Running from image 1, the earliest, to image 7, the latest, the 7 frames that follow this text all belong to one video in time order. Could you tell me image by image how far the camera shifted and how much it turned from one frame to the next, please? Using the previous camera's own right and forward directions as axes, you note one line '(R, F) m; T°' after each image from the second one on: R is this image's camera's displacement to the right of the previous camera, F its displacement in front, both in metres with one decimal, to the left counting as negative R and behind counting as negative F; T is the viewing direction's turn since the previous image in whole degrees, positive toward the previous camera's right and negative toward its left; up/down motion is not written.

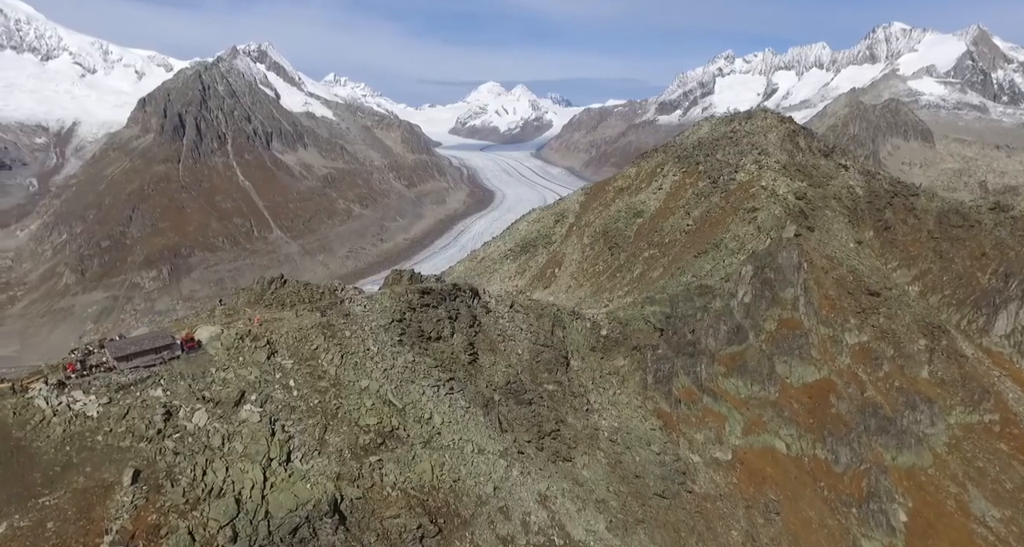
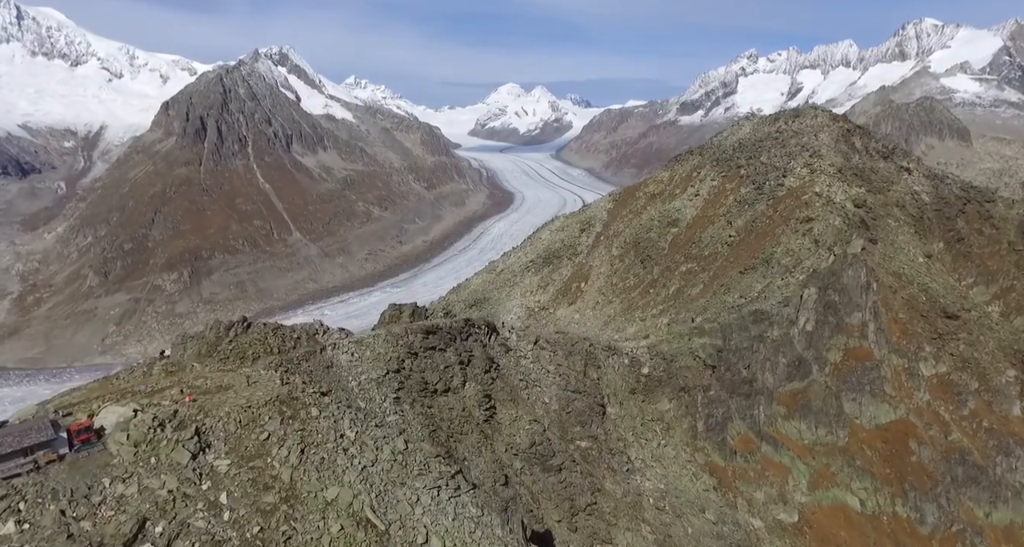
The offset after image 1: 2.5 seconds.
(-0.1, +1.8) m; -2°
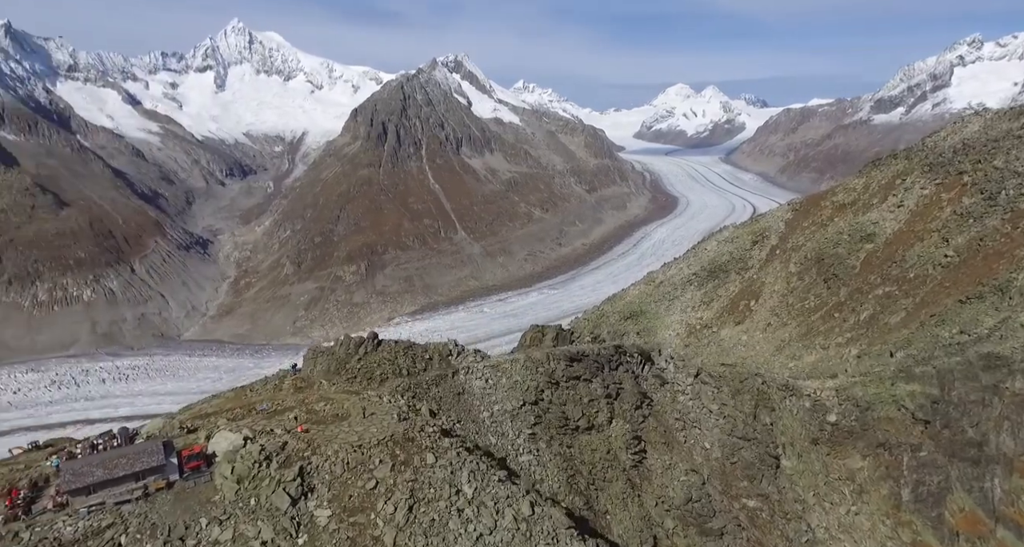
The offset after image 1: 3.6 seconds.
(0.0, +0.9) m; -15°
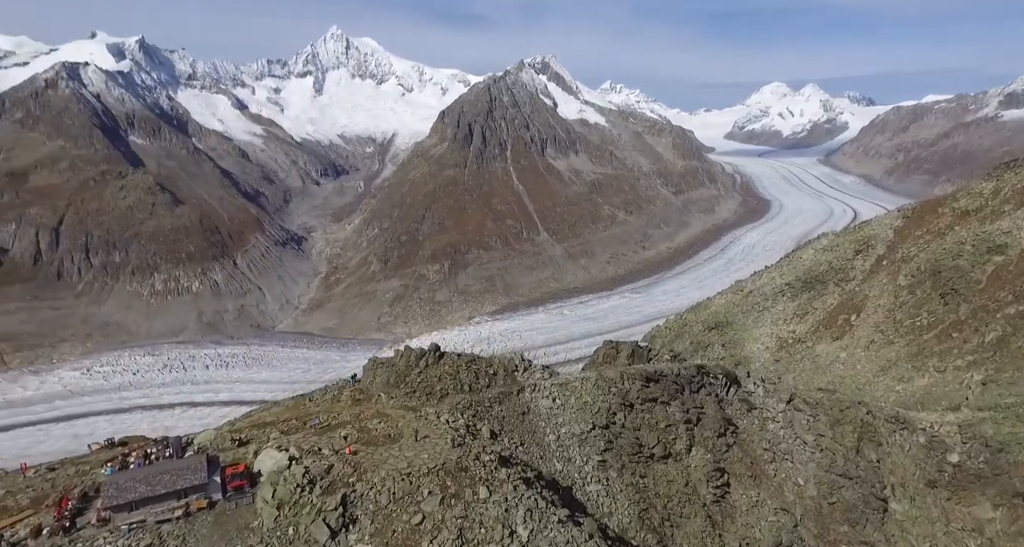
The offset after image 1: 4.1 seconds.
(+0.1, +0.4) m; -8°
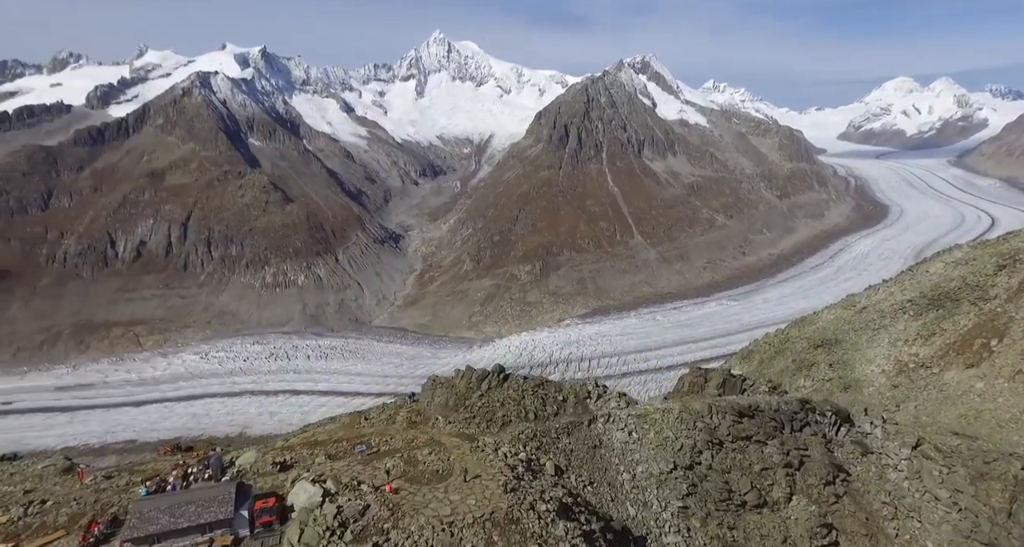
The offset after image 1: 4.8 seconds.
(+0.1, +0.5) m; -9°
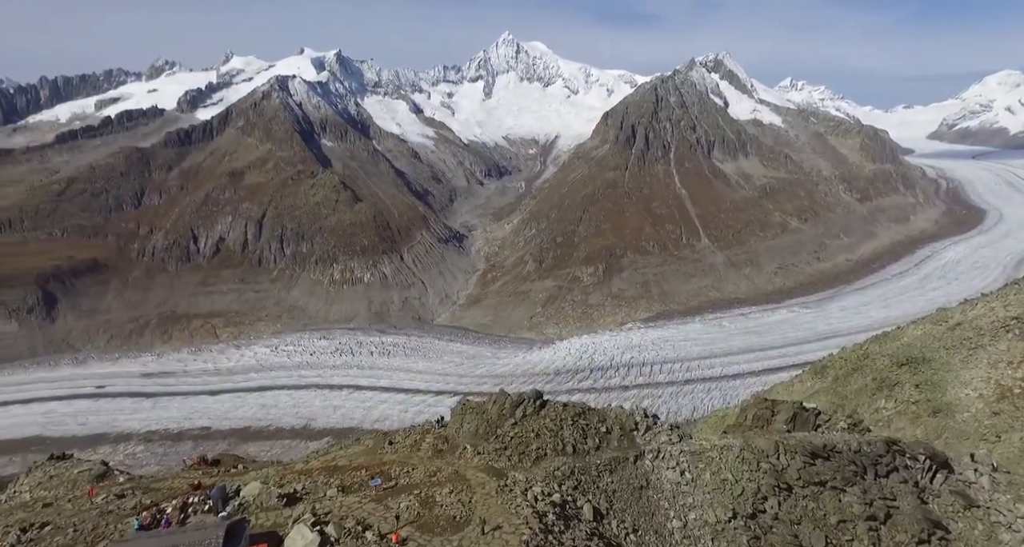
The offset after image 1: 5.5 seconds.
(+0.1, +0.5) m; -6°
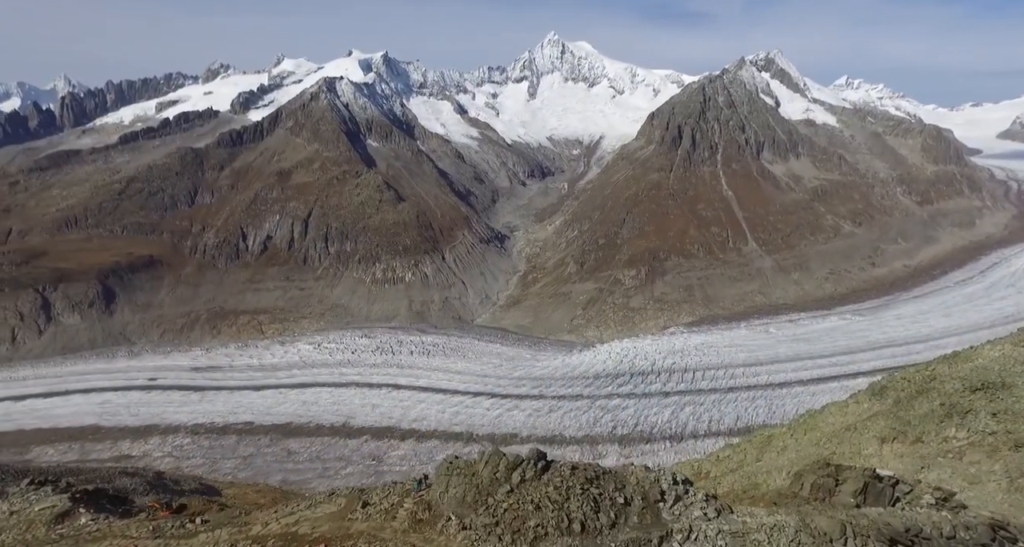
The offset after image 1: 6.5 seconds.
(+0.1, +0.4) m; -4°
